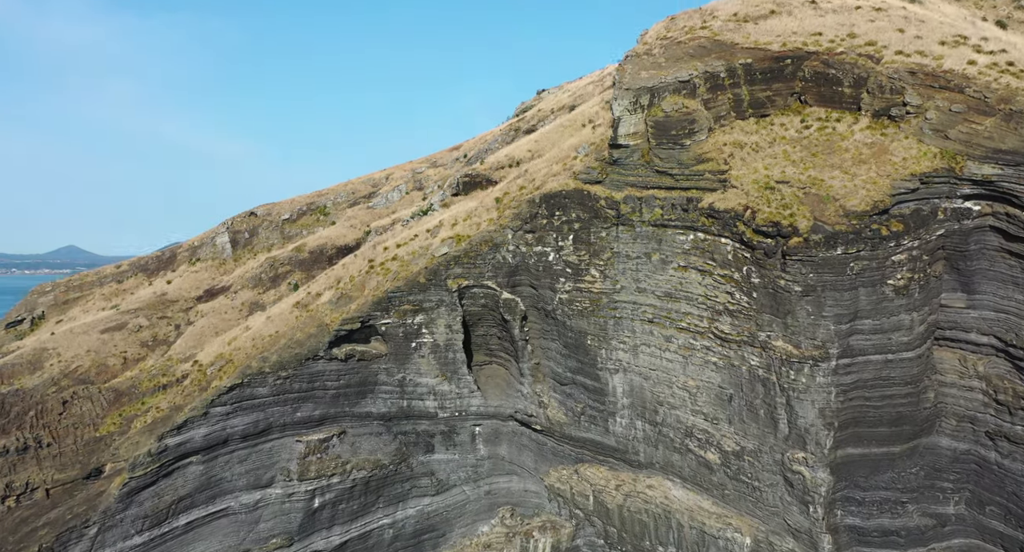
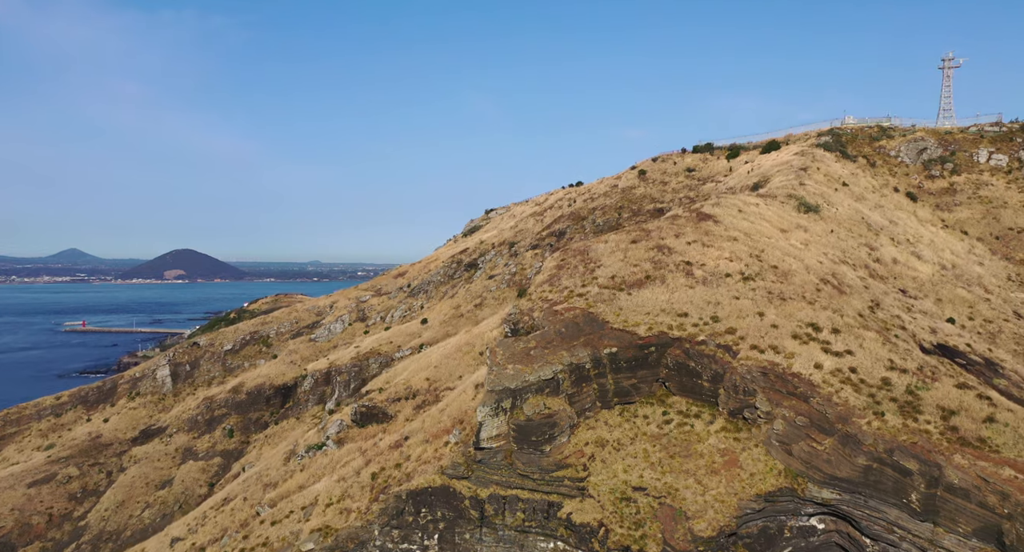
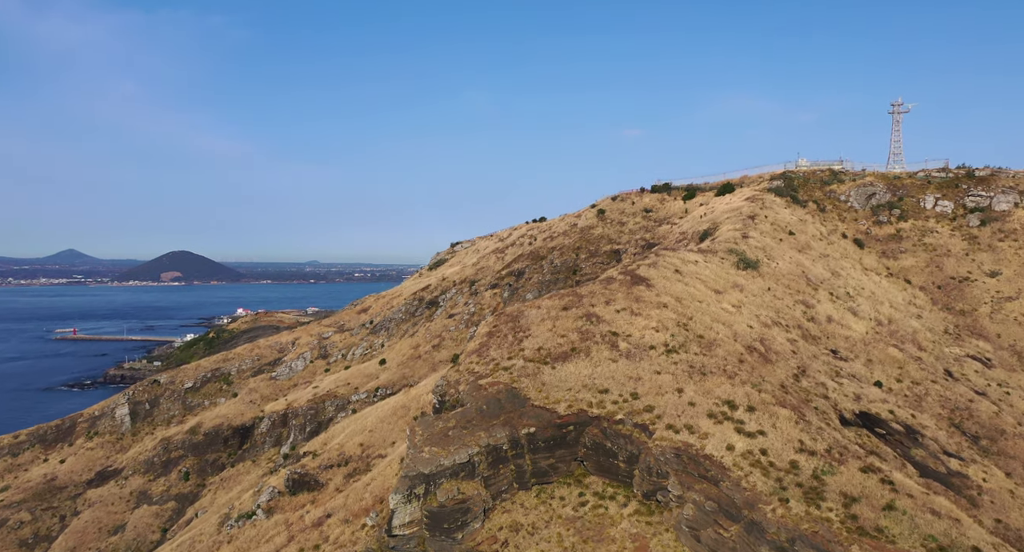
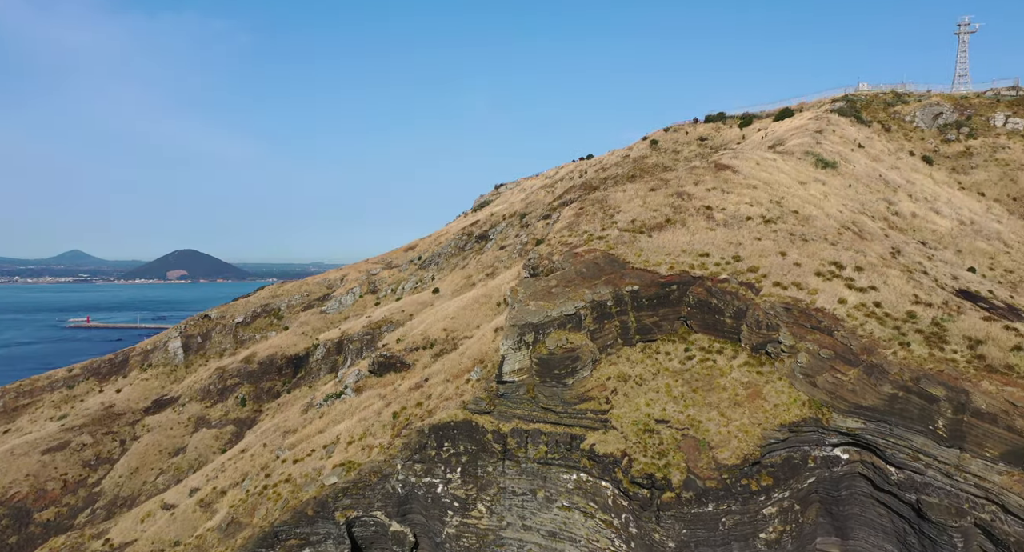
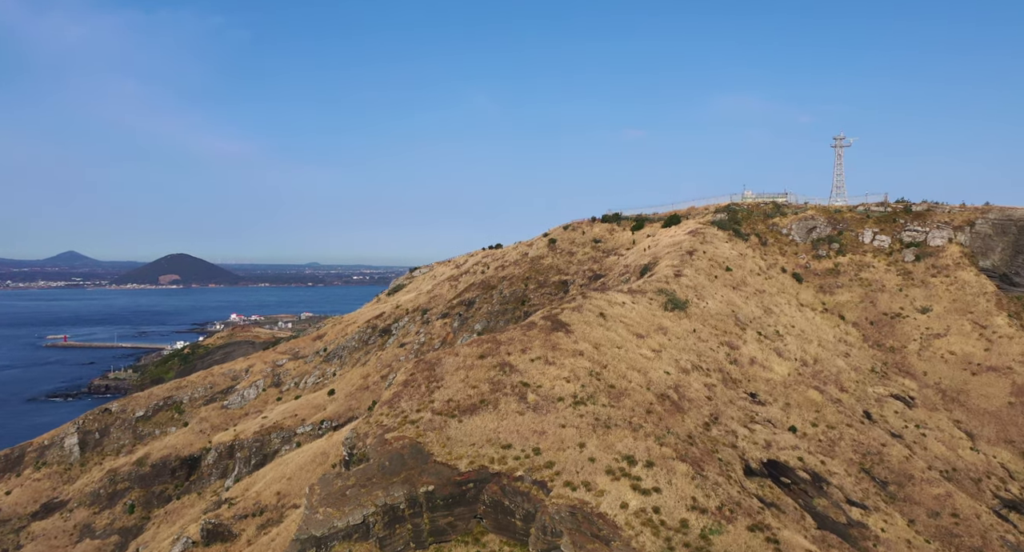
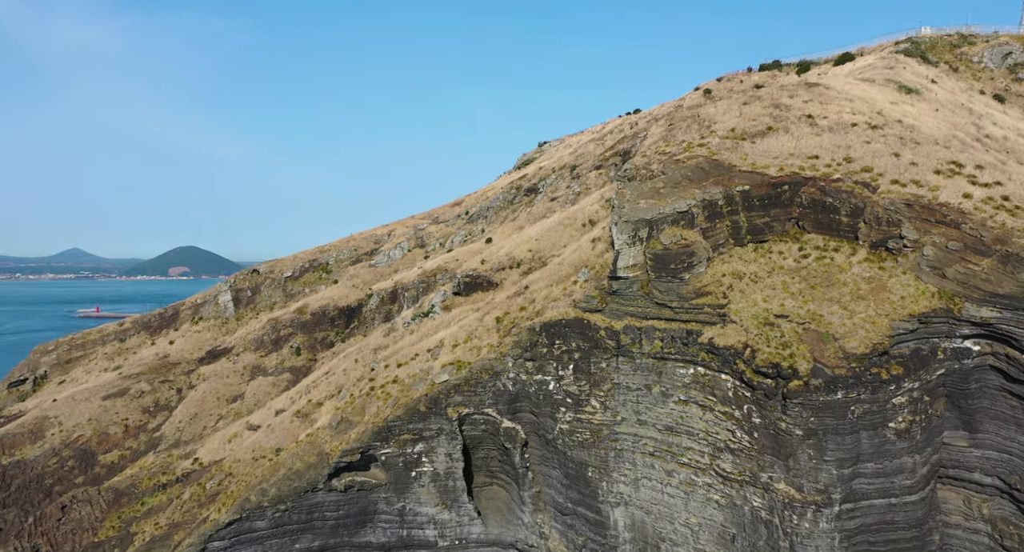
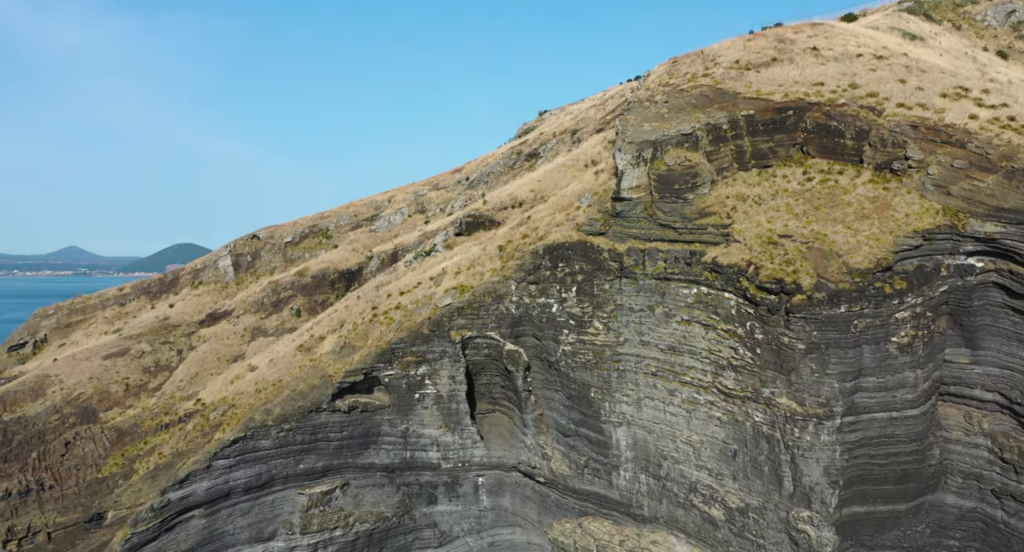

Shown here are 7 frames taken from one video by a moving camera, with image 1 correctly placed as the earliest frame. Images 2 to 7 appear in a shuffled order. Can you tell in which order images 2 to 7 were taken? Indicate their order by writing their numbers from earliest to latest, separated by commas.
7, 6, 4, 2, 3, 5
